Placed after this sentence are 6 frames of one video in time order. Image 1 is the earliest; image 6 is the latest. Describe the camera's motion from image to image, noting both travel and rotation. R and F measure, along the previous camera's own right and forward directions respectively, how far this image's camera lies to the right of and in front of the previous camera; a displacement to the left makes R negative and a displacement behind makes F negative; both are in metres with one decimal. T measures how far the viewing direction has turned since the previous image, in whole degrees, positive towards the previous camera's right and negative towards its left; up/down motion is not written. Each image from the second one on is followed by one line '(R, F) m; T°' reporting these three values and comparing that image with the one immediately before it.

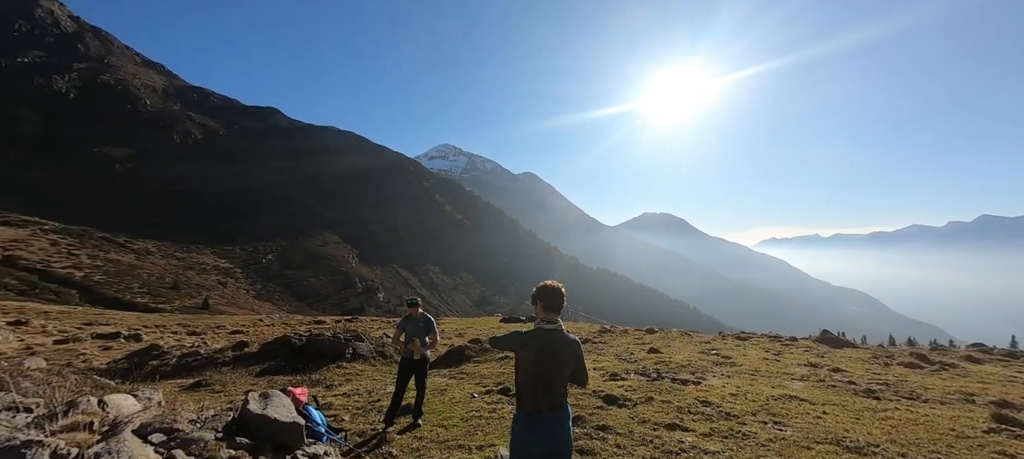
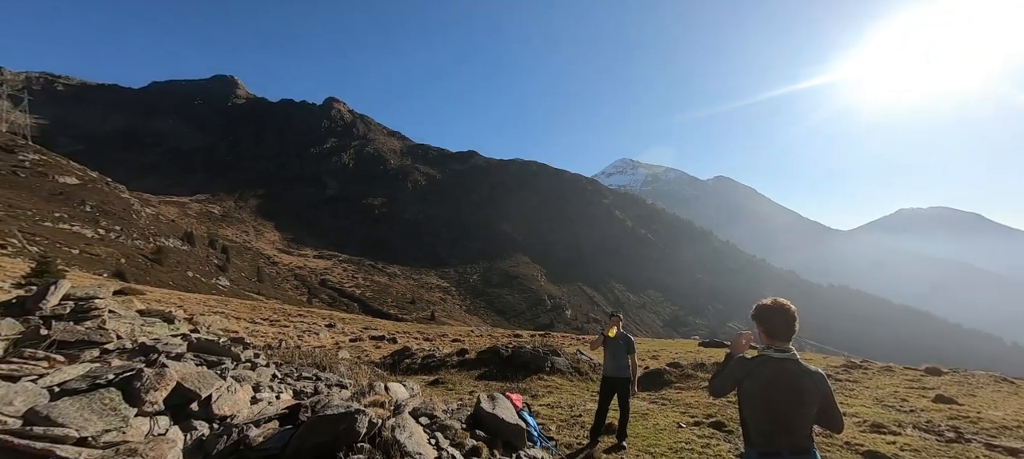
(-0.9, -1.0) m; -26°
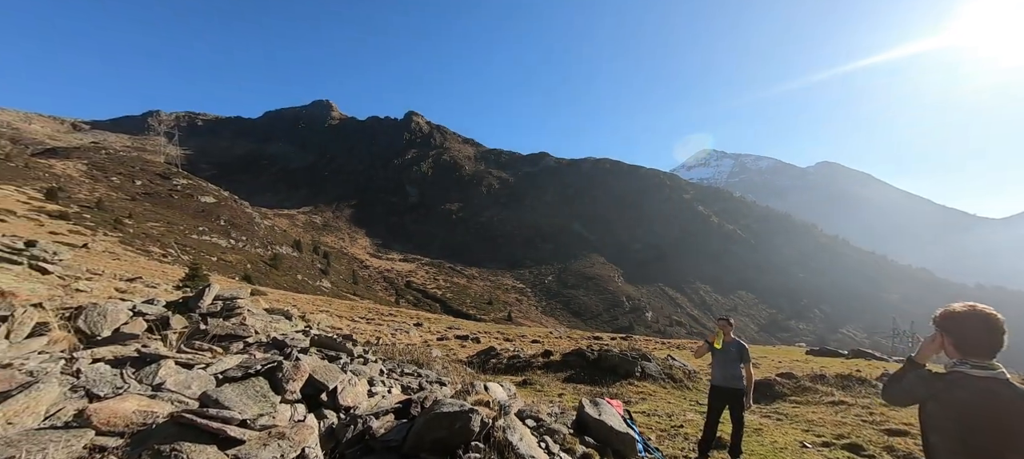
(-2.2, +0.4) m; -11°
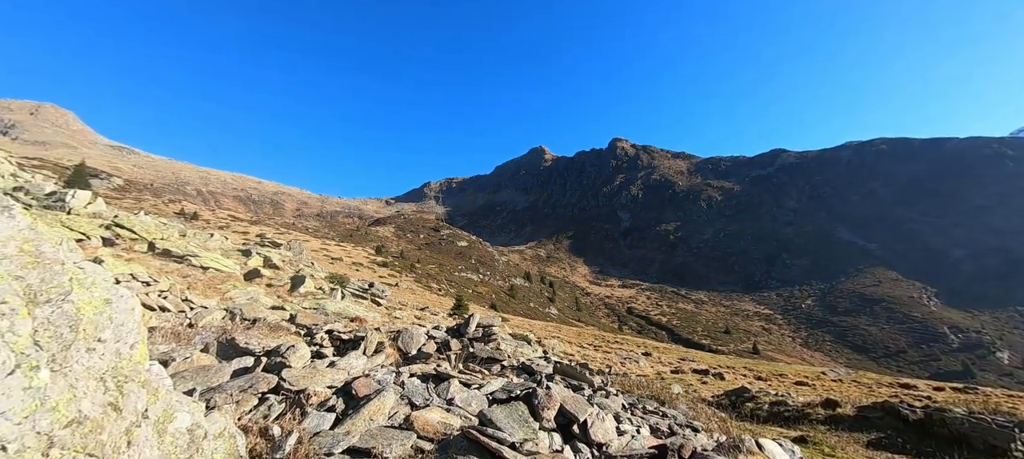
(-1.9, +1.0) m; -31°
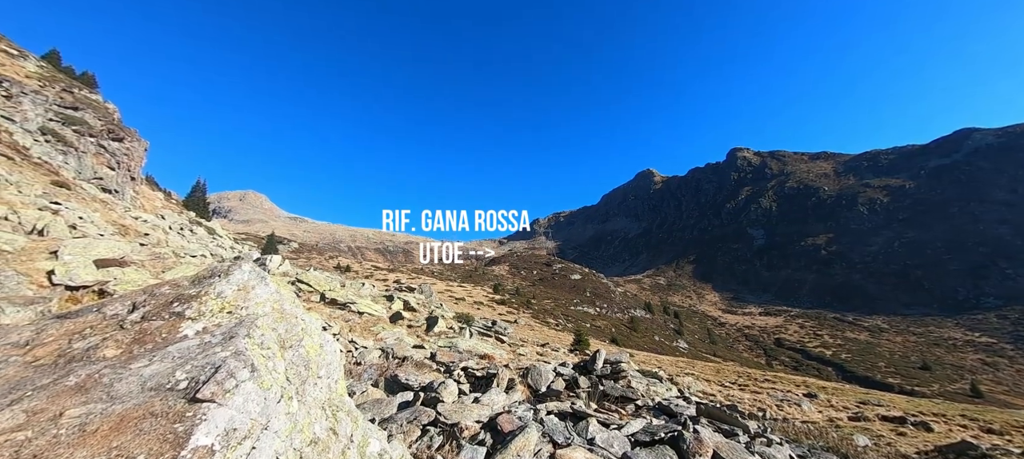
(-1.0, -1.7) m; -16°
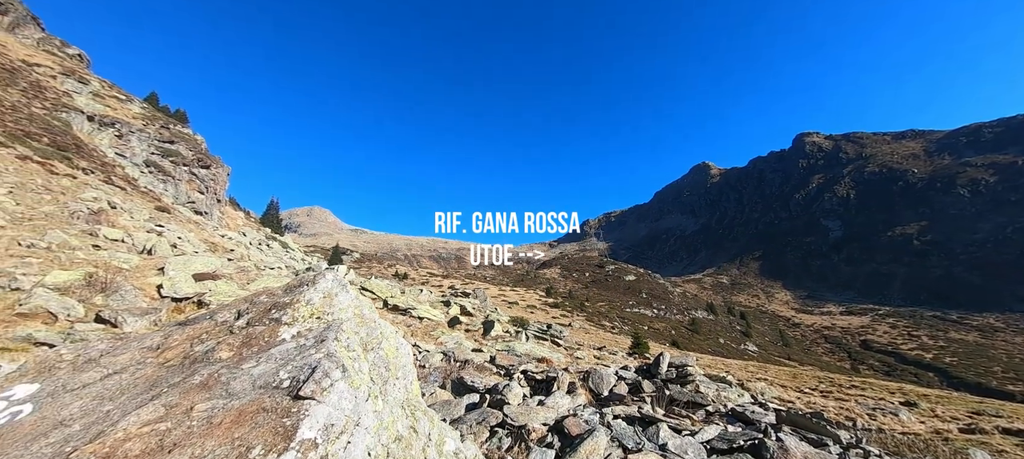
(-0.8, -0.3) m; -7°
